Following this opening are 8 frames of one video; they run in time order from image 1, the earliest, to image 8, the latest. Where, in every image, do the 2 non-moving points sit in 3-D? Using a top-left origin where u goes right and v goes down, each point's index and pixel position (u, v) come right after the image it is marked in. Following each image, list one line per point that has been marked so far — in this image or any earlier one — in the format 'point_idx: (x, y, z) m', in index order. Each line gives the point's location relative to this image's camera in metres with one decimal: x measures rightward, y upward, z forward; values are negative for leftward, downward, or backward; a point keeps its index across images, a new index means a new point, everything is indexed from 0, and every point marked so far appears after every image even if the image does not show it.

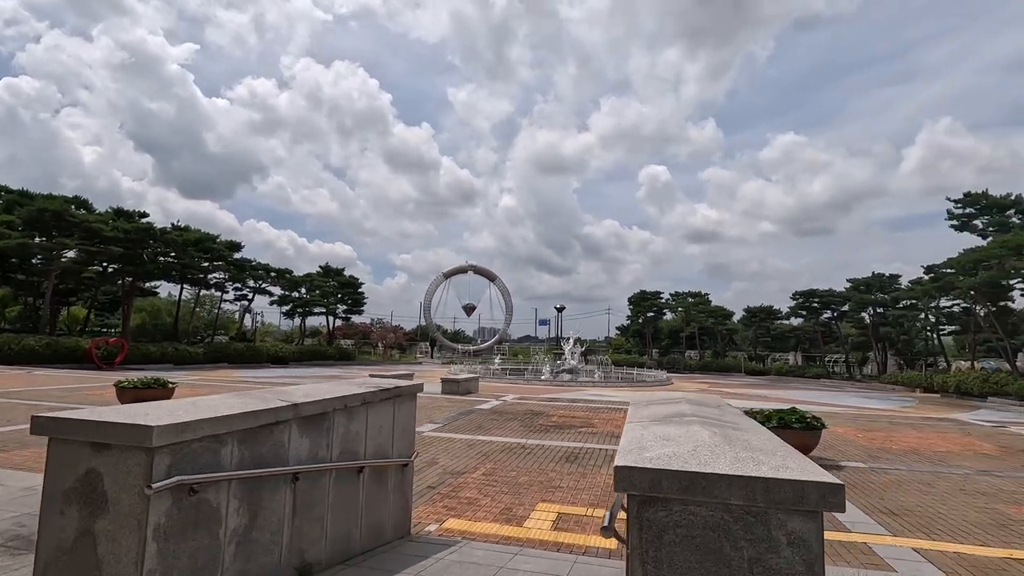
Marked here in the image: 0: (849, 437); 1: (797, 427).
0: (+7.1, -3.1, +11.2) m
1: (+4.5, -2.2, +8.5) m
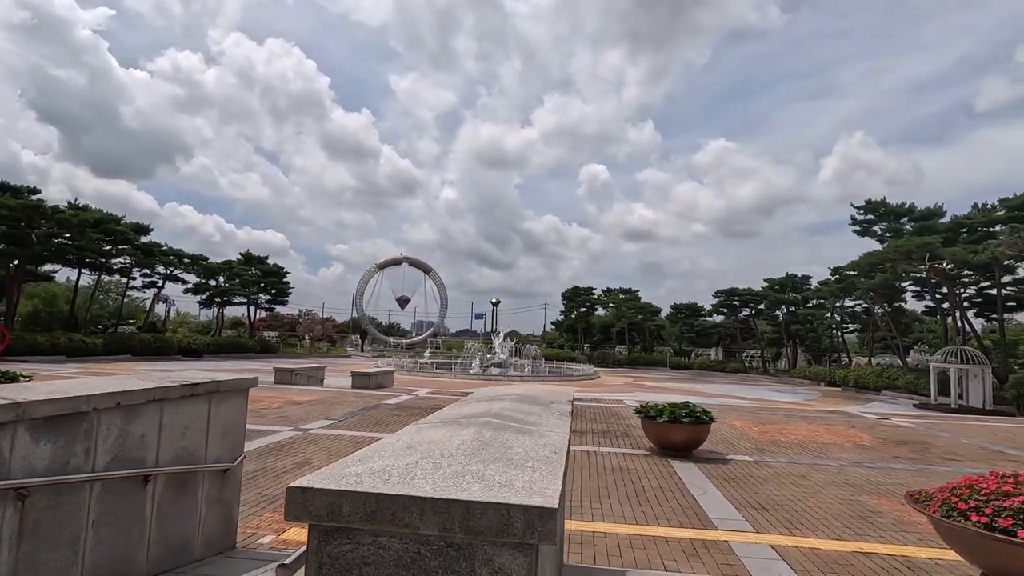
0: (+5.0, -3.1, +11.5) m
1: (+2.7, -2.1, +8.4) m
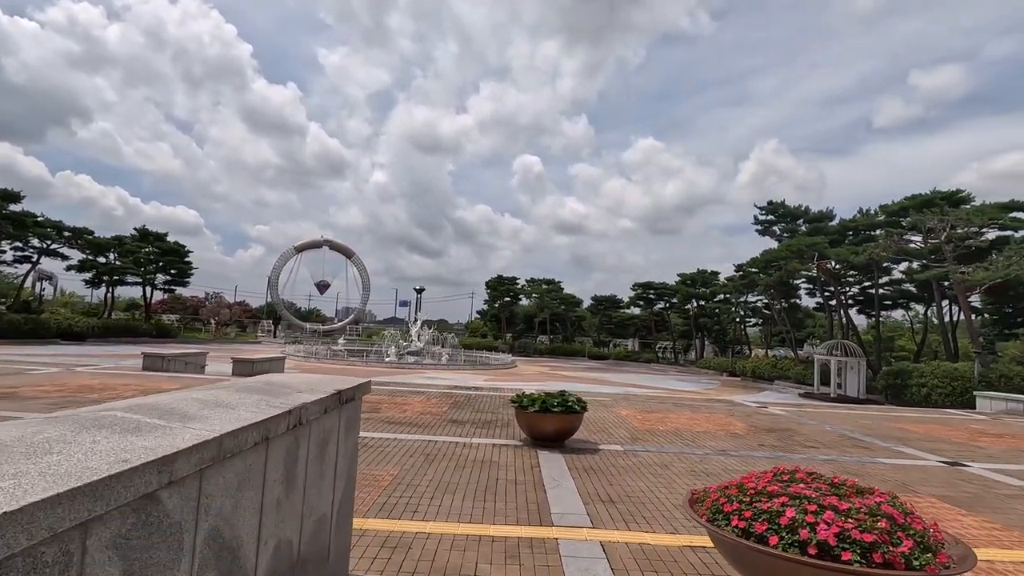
0: (+2.5, -2.8, +11.5) m
1: (+0.7, -1.9, +8.2) m
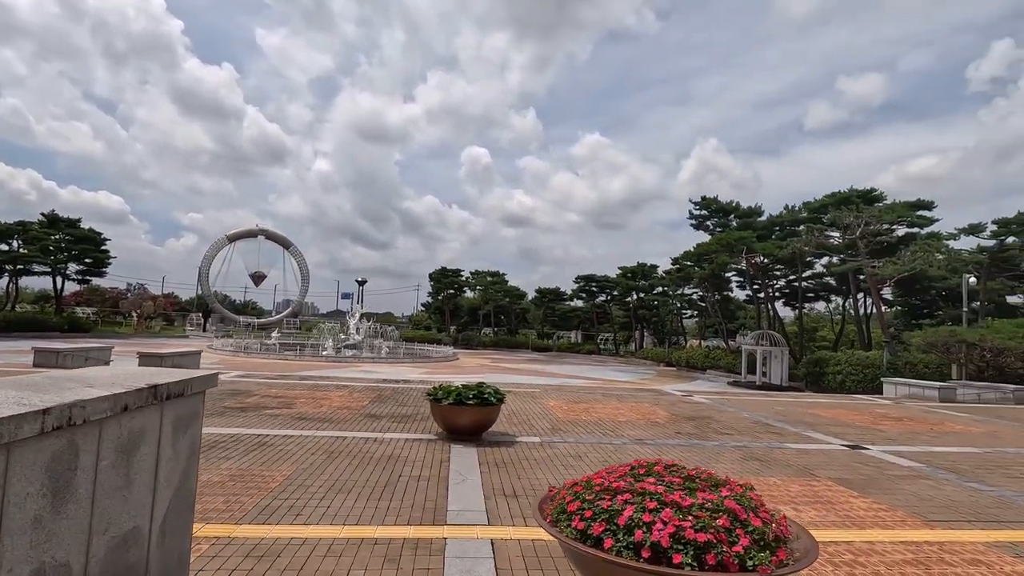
0: (+0.9, -2.6, +11.4) m
1: (-0.6, -1.7, +7.9) m
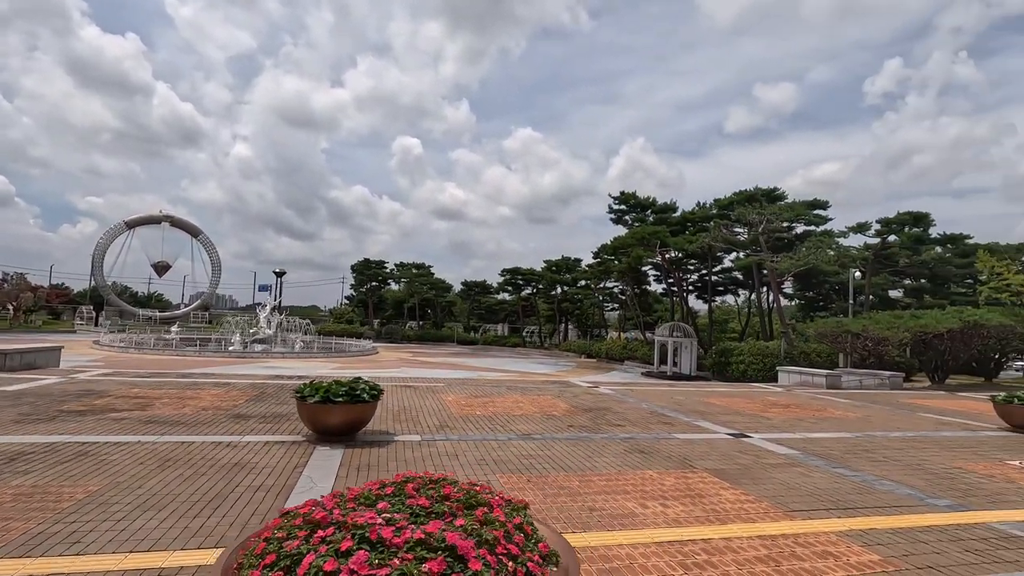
0: (-1.3, -2.4, +10.9) m
1: (-2.3, -1.5, +7.2) m
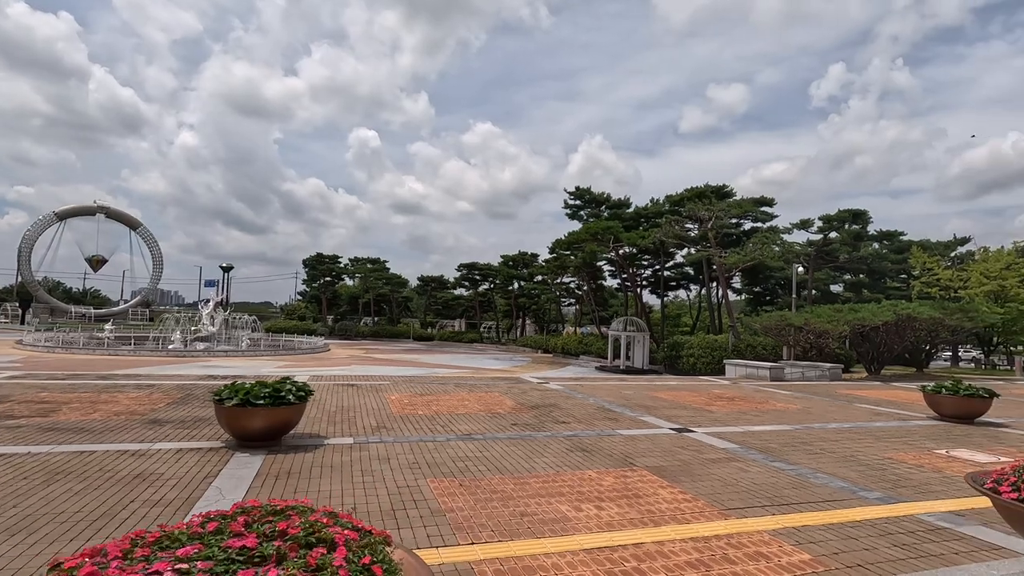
0: (-2.4, -2.3, +10.5) m
1: (-3.1, -1.4, +6.7) m
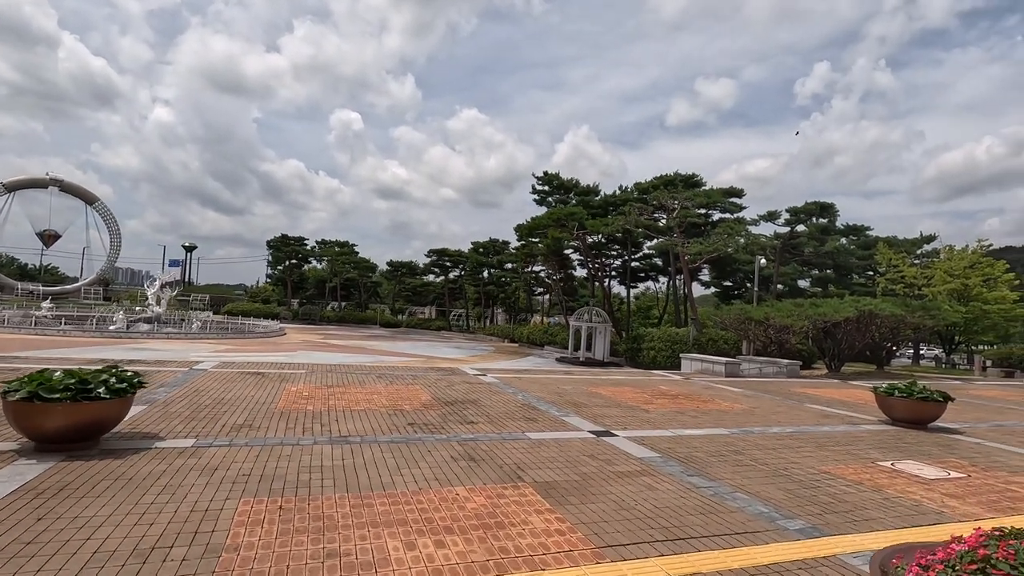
0: (-4.0, -1.9, +9.2) m
1: (-4.5, -1.1, +5.4) m
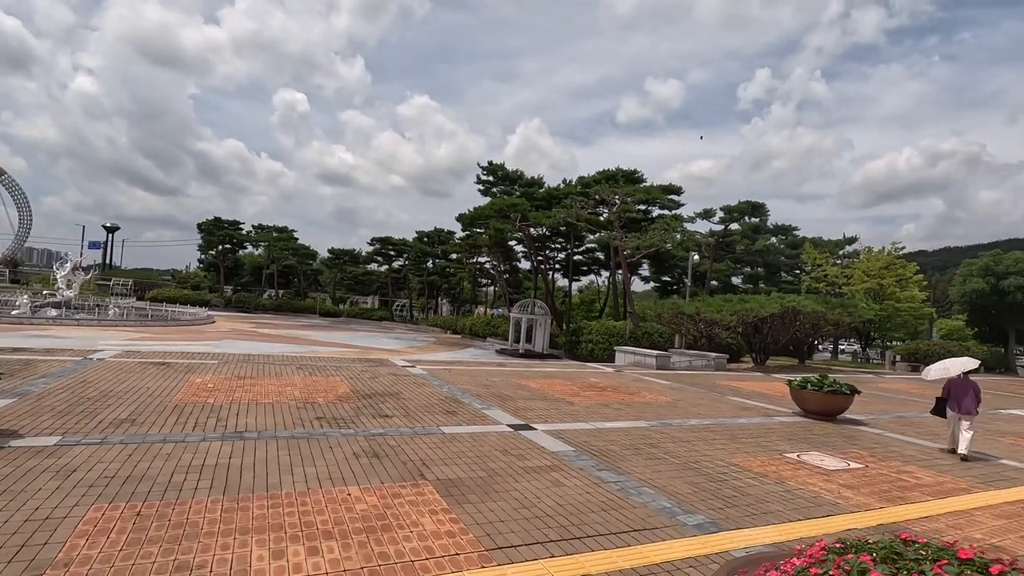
0: (-5.3, -1.6, +8.5) m
1: (-5.4, -0.9, +4.7) m
